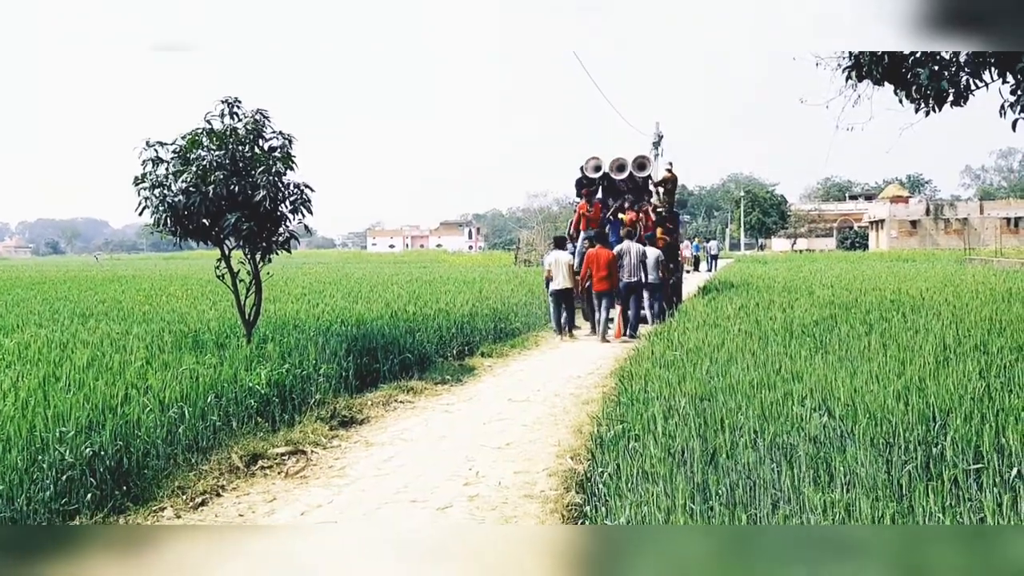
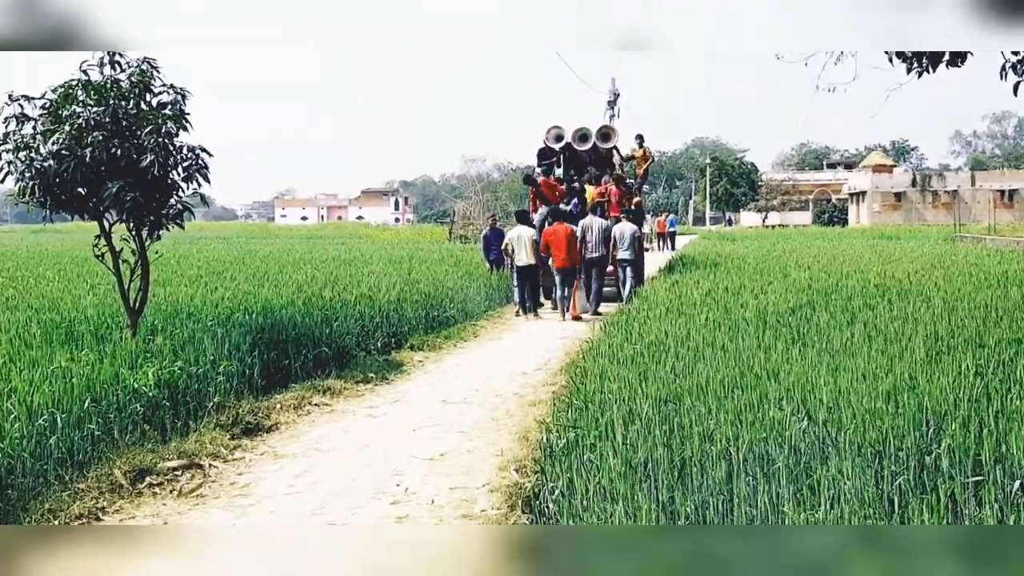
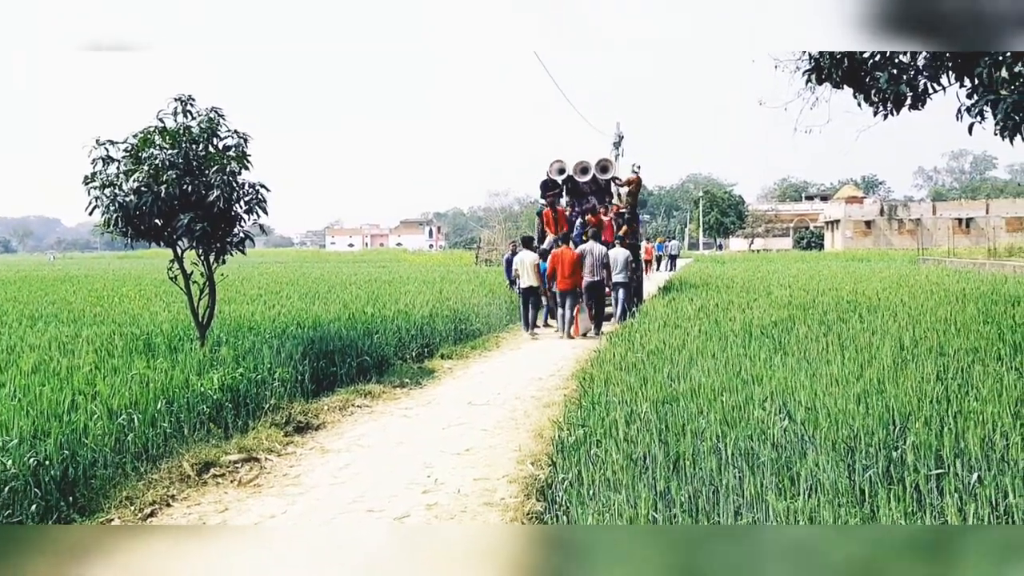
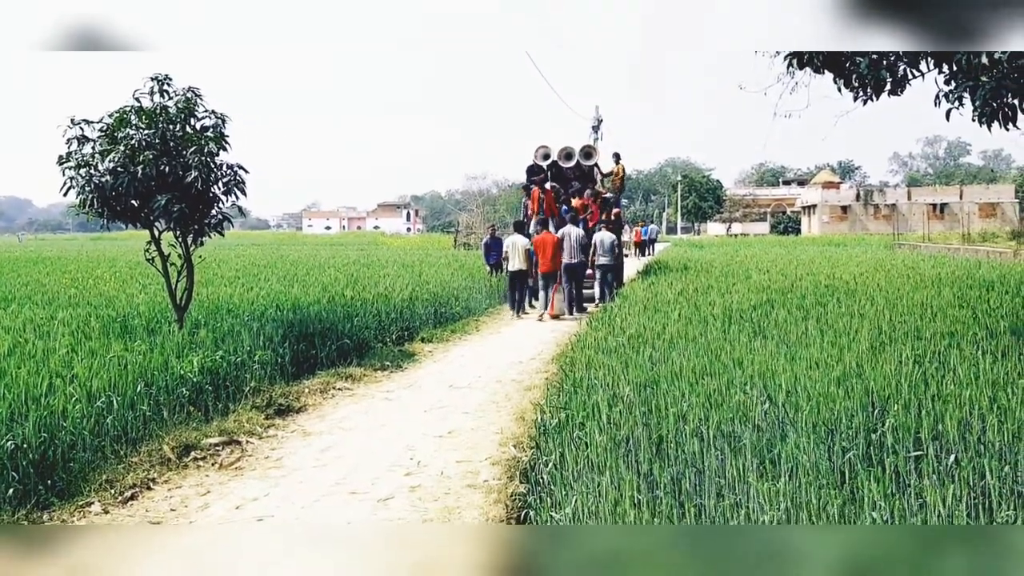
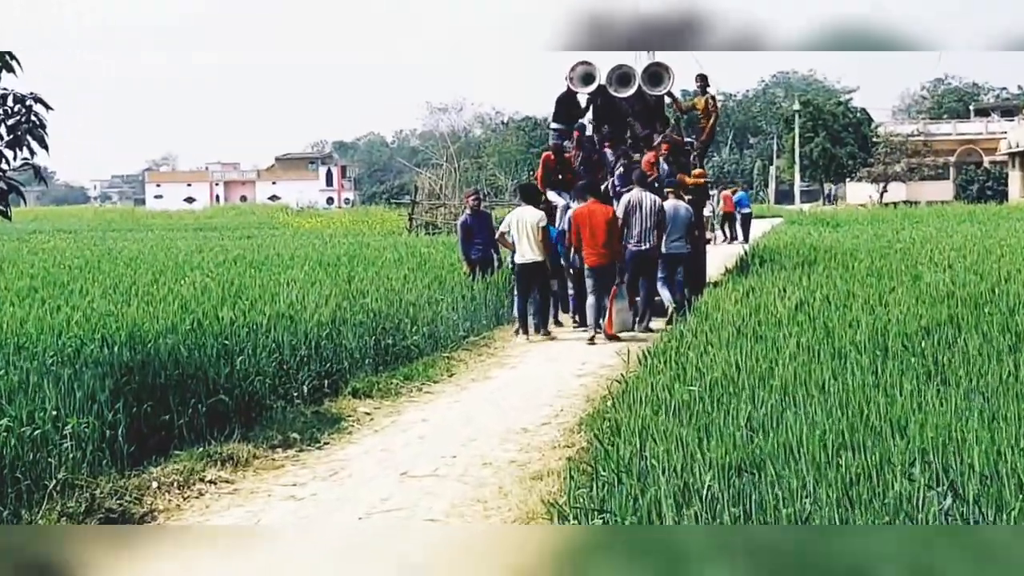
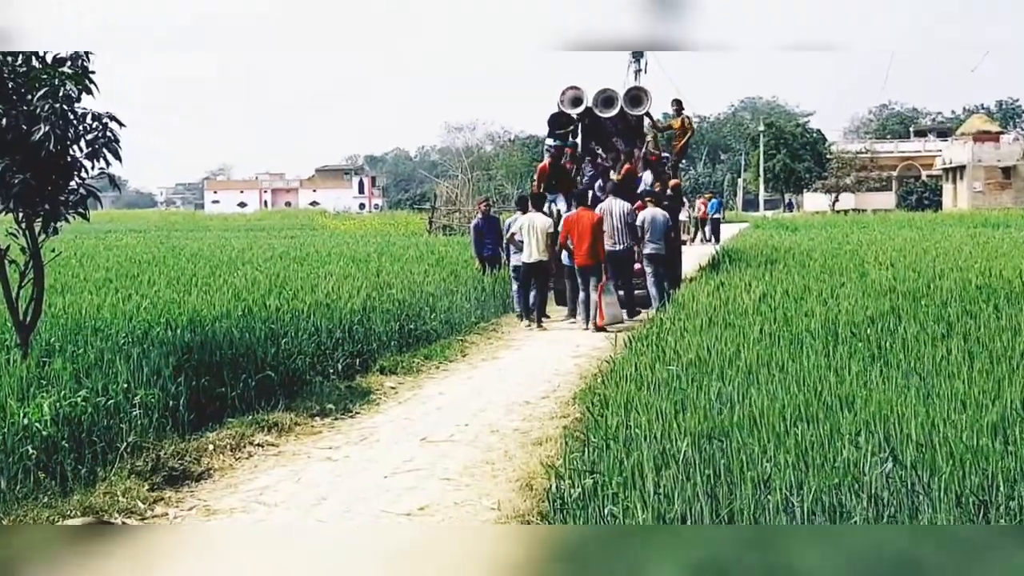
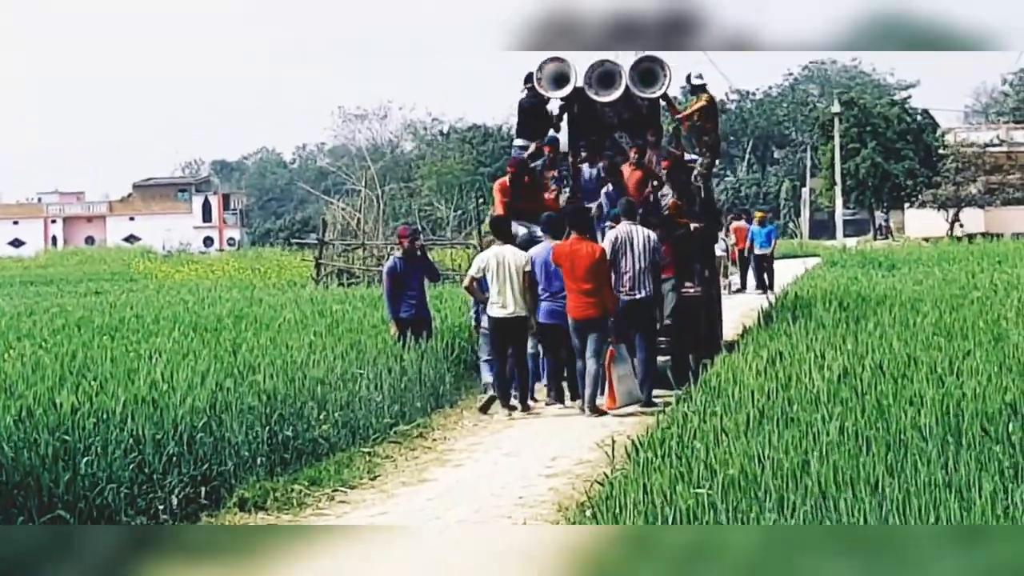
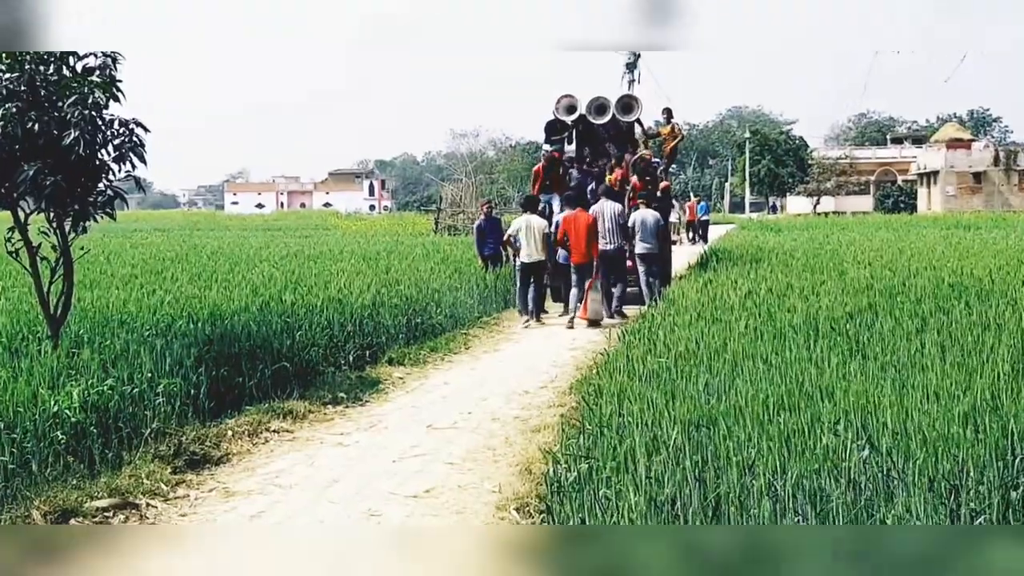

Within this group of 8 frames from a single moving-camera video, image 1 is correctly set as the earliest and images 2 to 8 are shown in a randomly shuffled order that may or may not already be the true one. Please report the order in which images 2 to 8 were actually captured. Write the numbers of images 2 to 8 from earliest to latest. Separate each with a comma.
3, 4, 2, 8, 6, 5, 7
